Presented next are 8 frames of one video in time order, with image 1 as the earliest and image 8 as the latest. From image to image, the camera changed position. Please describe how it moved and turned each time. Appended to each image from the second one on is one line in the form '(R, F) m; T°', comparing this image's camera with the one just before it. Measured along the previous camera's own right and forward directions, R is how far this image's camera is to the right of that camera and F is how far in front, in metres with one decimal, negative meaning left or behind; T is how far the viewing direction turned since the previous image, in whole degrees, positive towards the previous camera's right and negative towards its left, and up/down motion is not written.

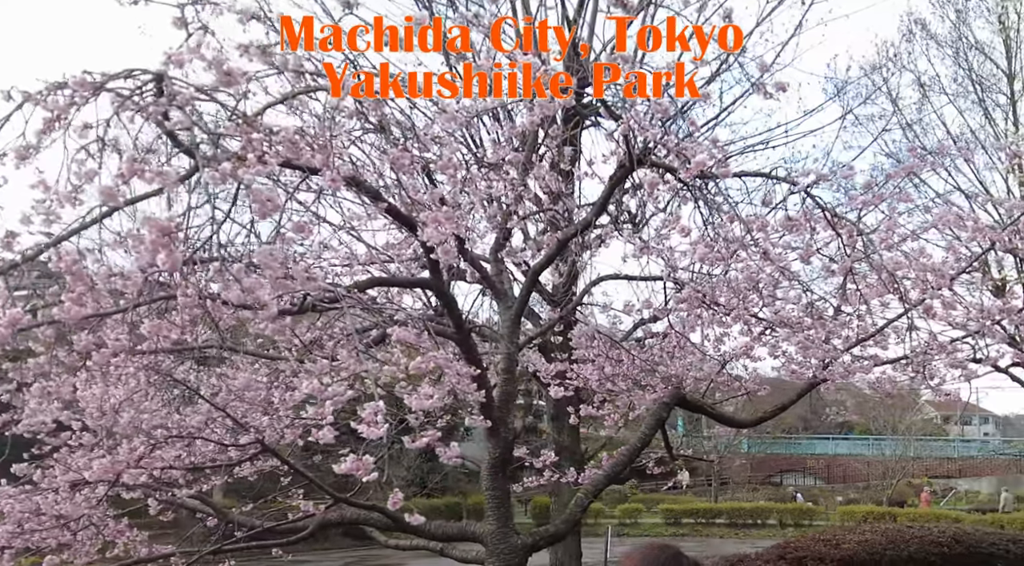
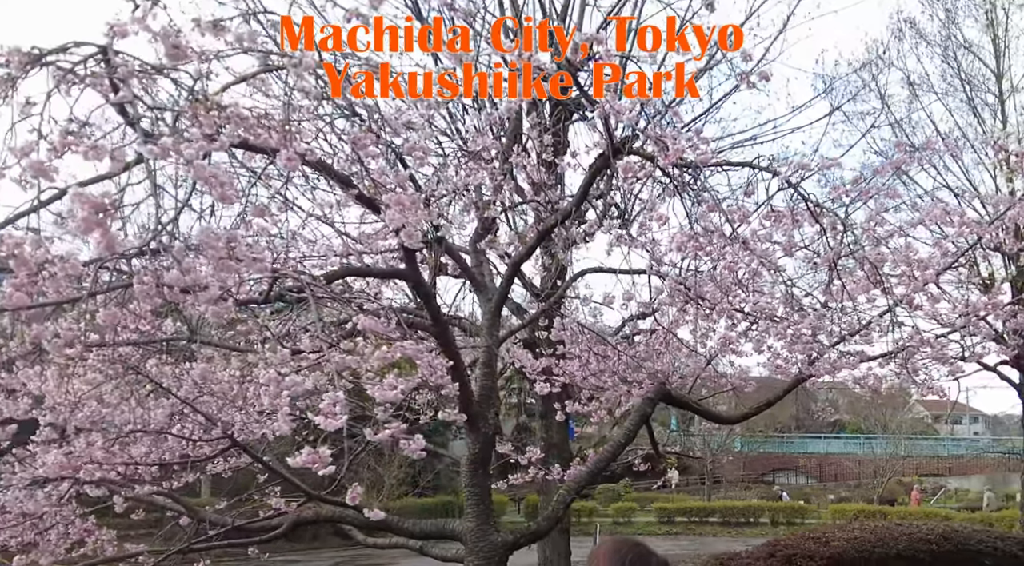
(+0.1, +0.1) m; +1°
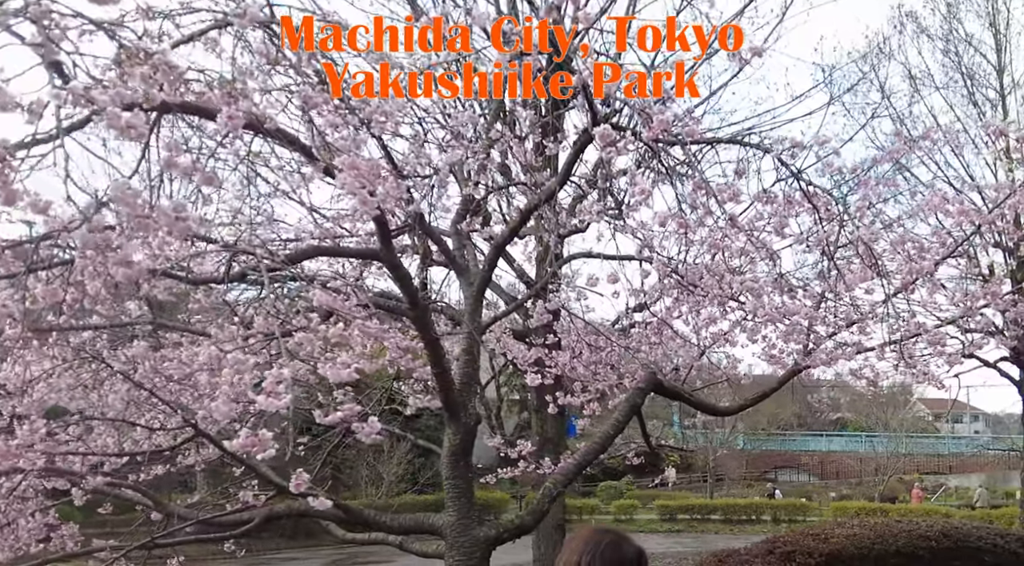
(+0.1, +0.2) m; 0°
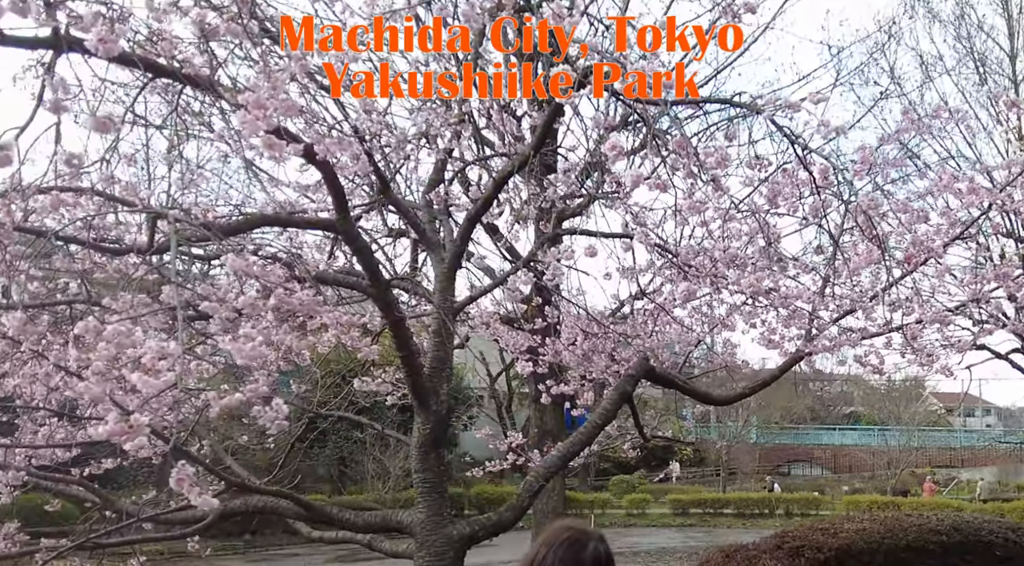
(+0.2, +0.4) m; -1°
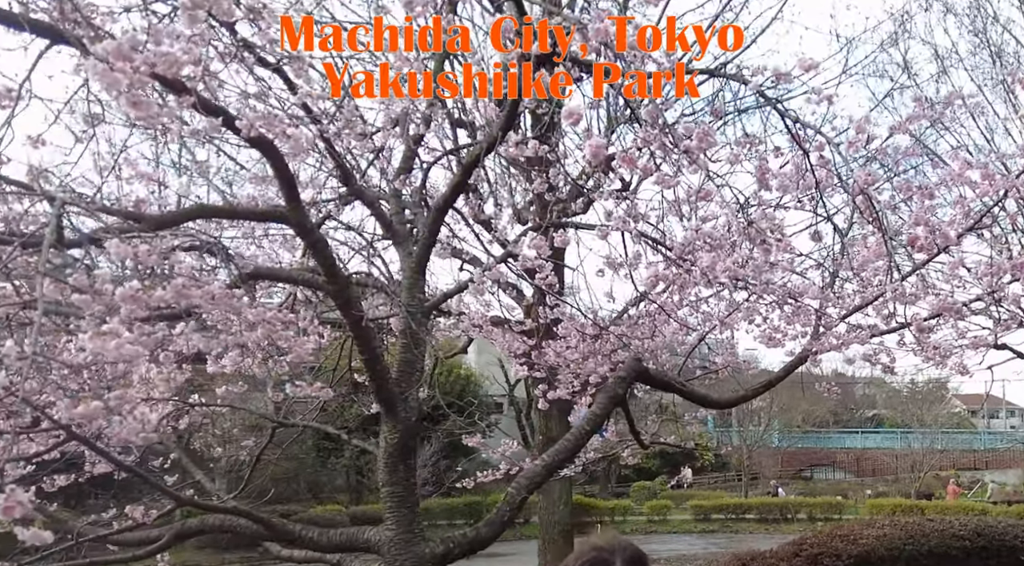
(+0.2, +0.3) m; -1°
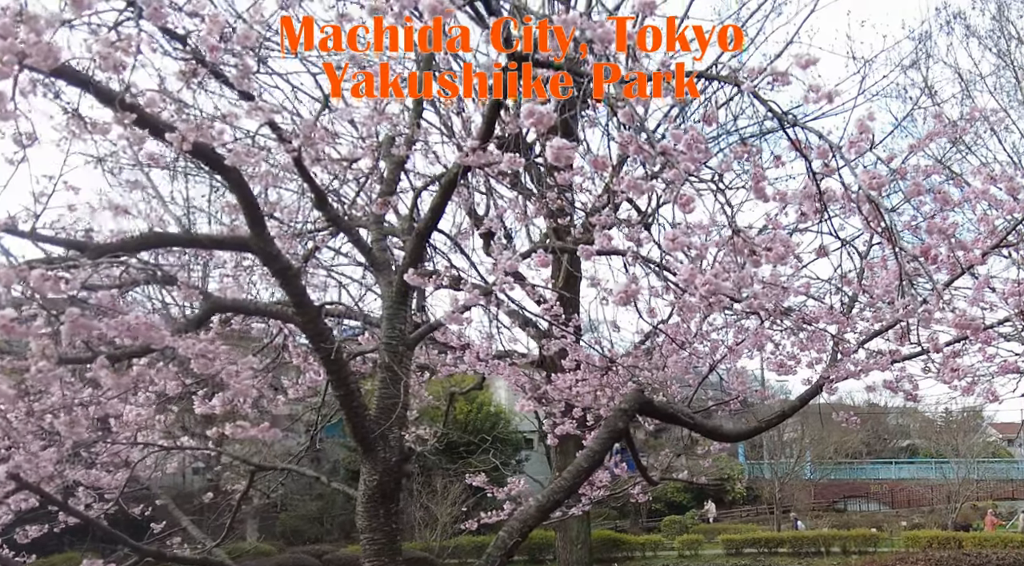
(+0.2, +0.3) m; -1°
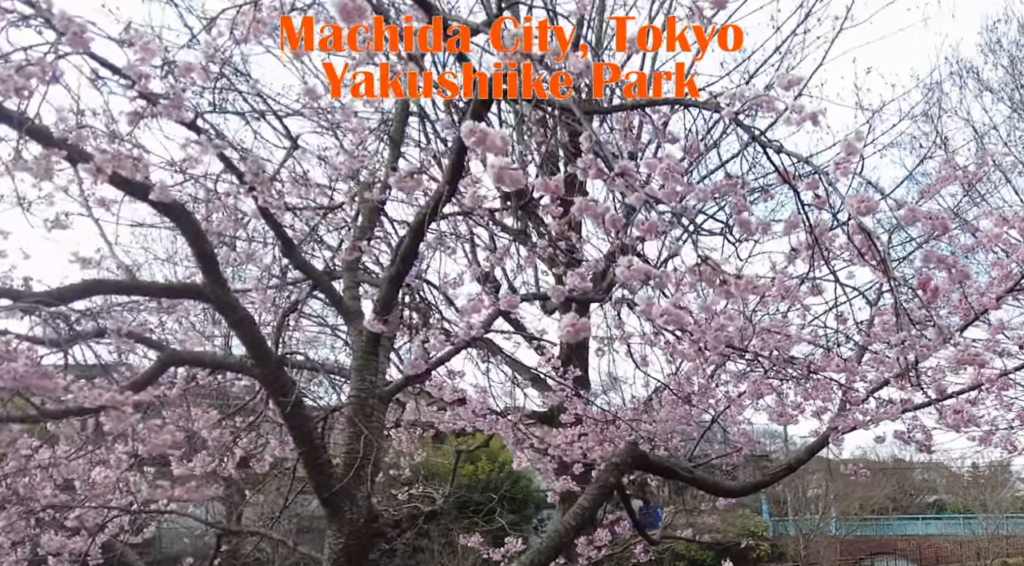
(+0.2, +0.2) m; -1°
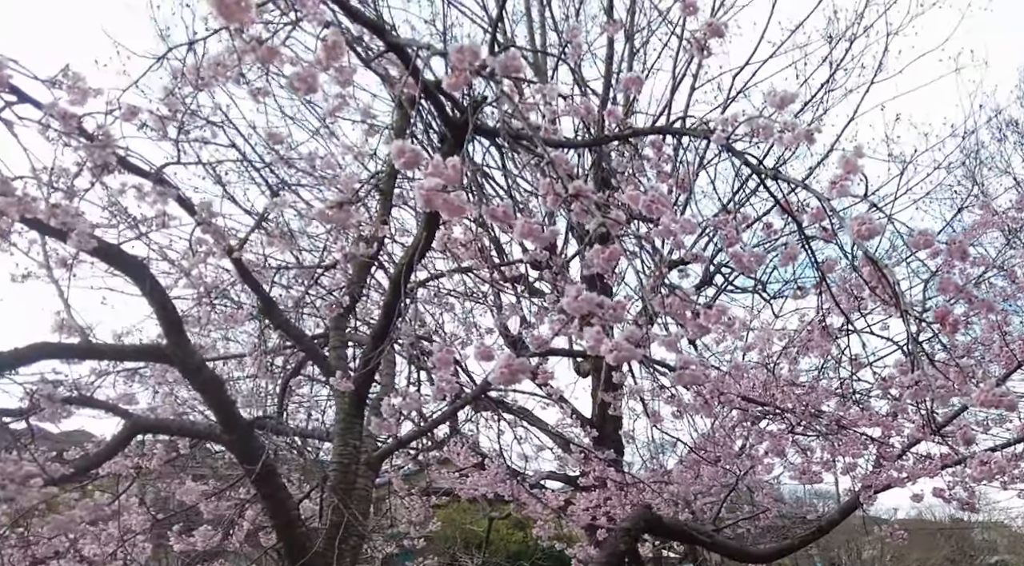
(+0.2, +0.2) m; -2°
